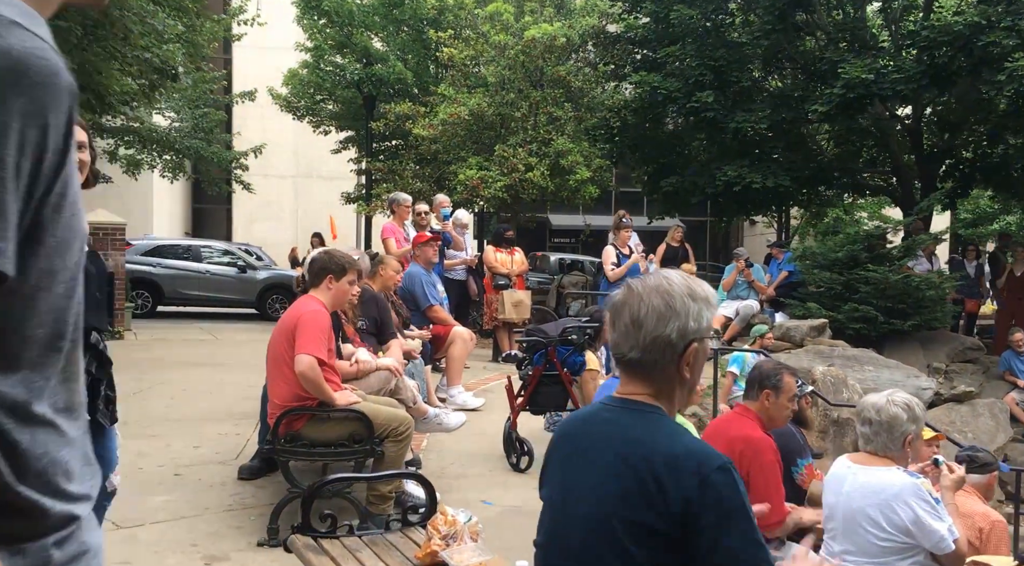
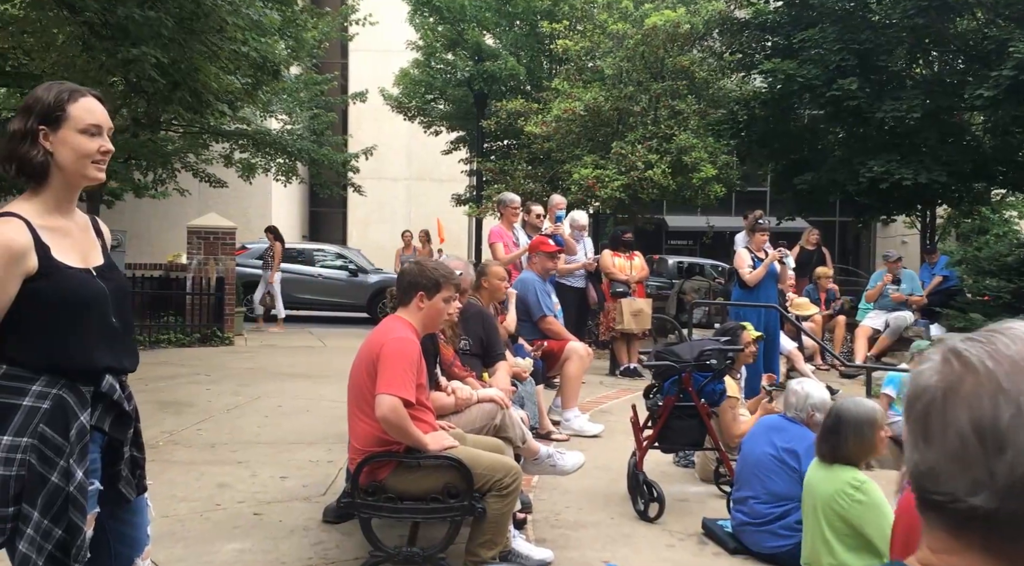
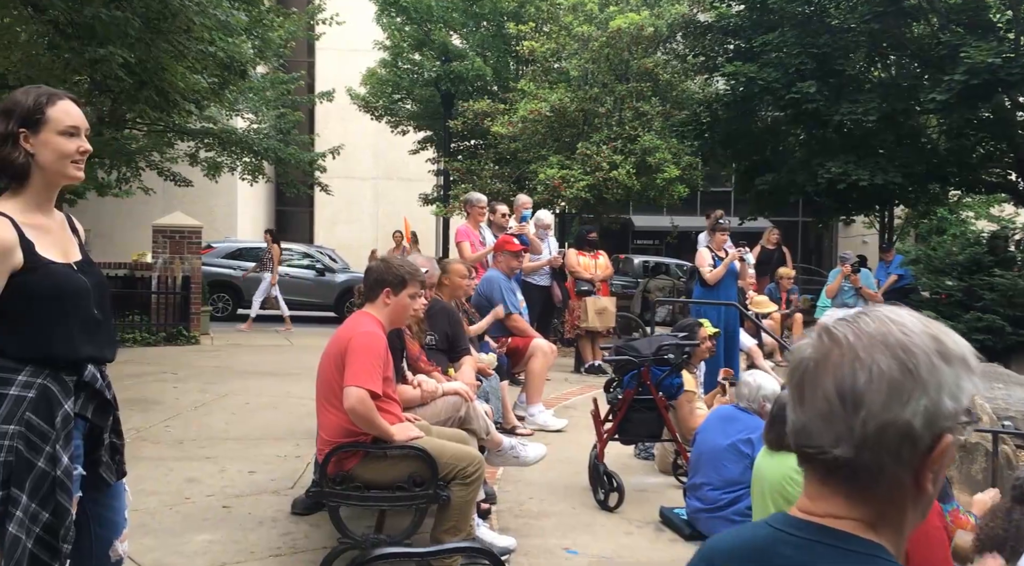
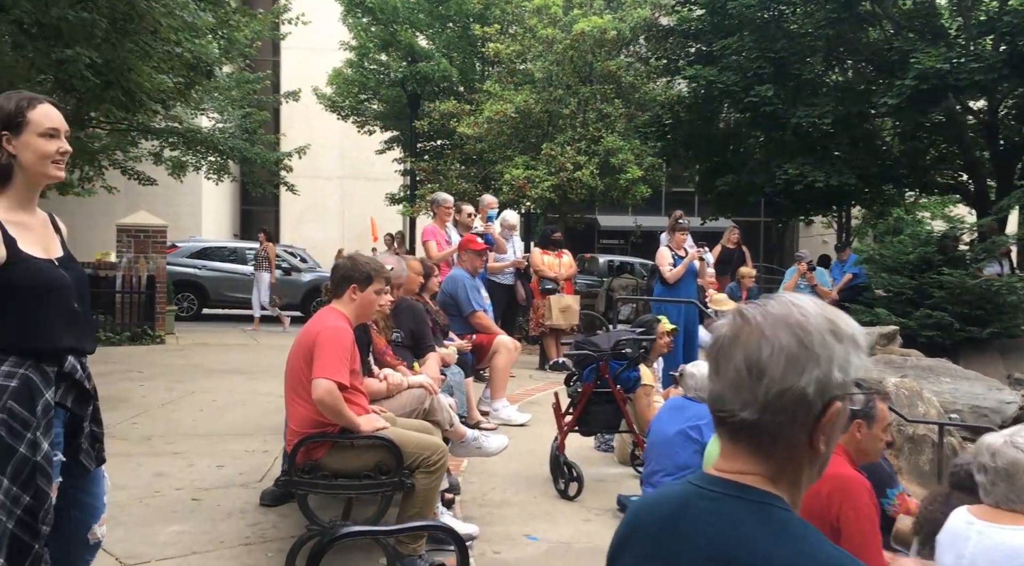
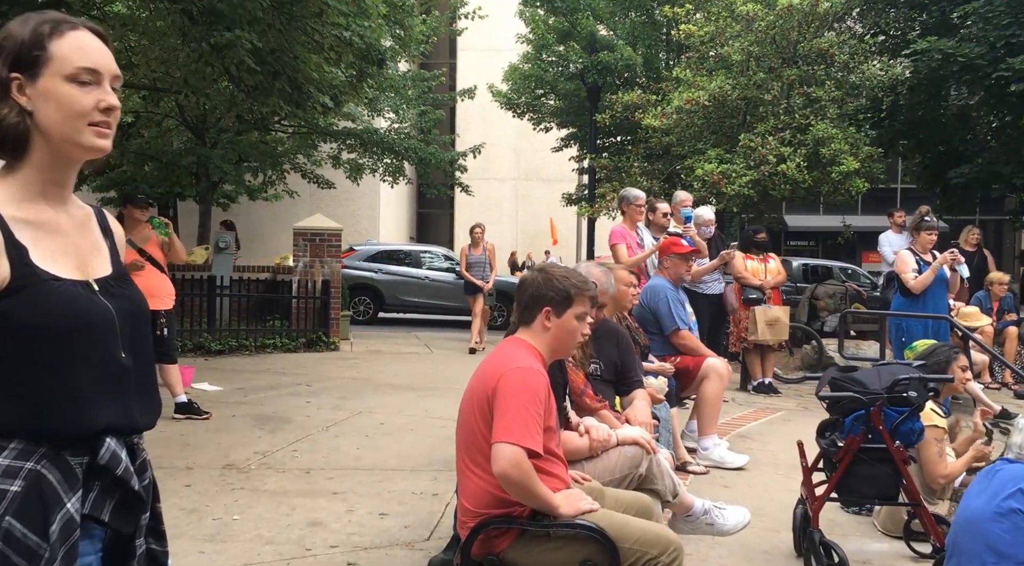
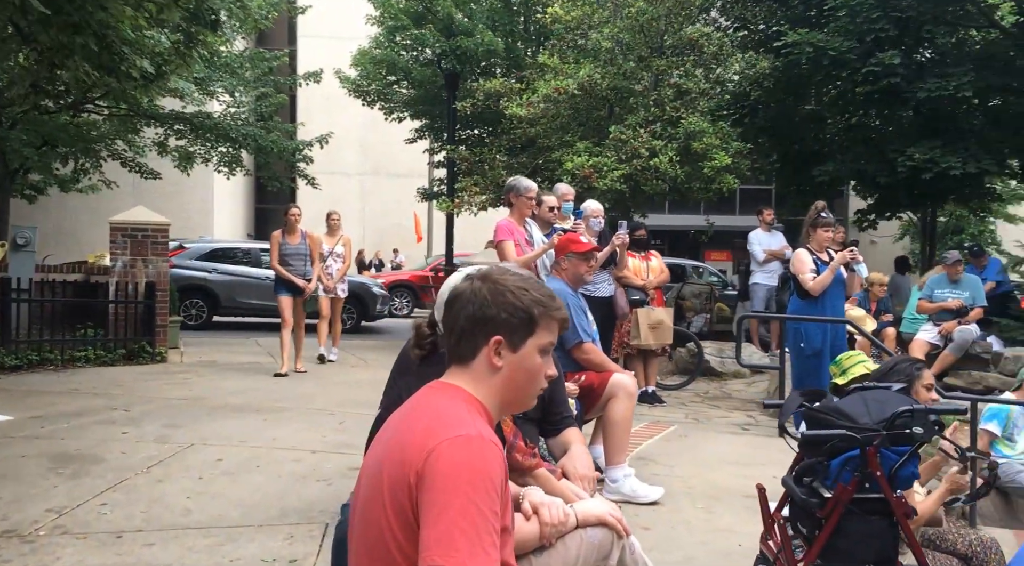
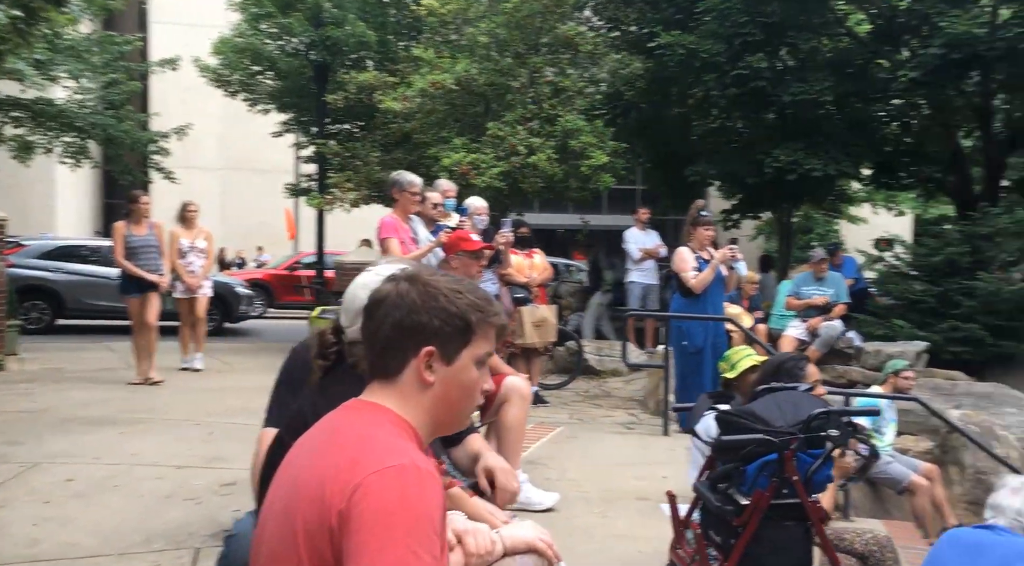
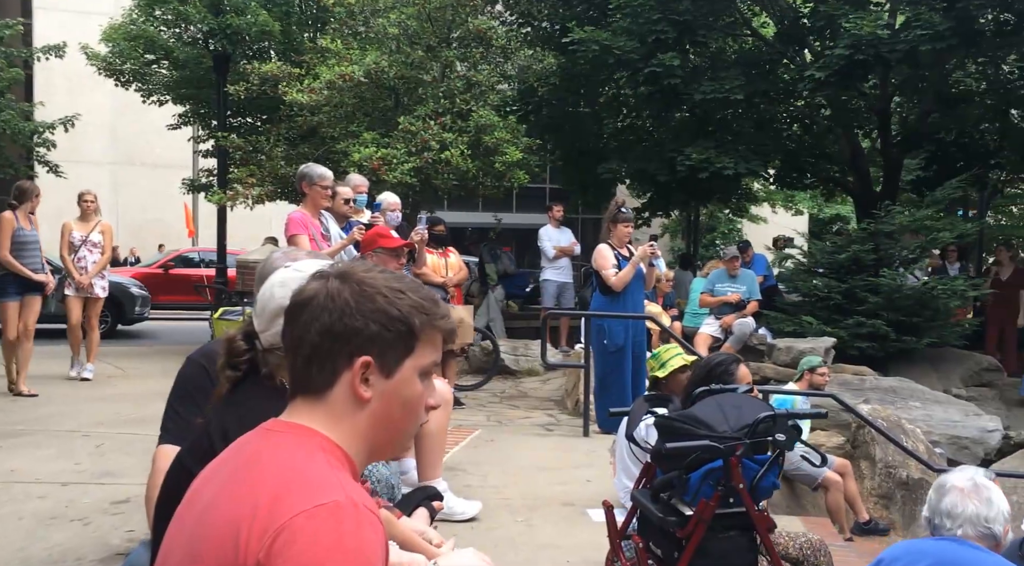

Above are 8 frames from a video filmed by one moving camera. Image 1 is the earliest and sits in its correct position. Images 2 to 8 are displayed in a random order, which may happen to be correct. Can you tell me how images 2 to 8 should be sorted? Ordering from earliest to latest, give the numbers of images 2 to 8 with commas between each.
4, 3, 2, 5, 6, 7, 8
